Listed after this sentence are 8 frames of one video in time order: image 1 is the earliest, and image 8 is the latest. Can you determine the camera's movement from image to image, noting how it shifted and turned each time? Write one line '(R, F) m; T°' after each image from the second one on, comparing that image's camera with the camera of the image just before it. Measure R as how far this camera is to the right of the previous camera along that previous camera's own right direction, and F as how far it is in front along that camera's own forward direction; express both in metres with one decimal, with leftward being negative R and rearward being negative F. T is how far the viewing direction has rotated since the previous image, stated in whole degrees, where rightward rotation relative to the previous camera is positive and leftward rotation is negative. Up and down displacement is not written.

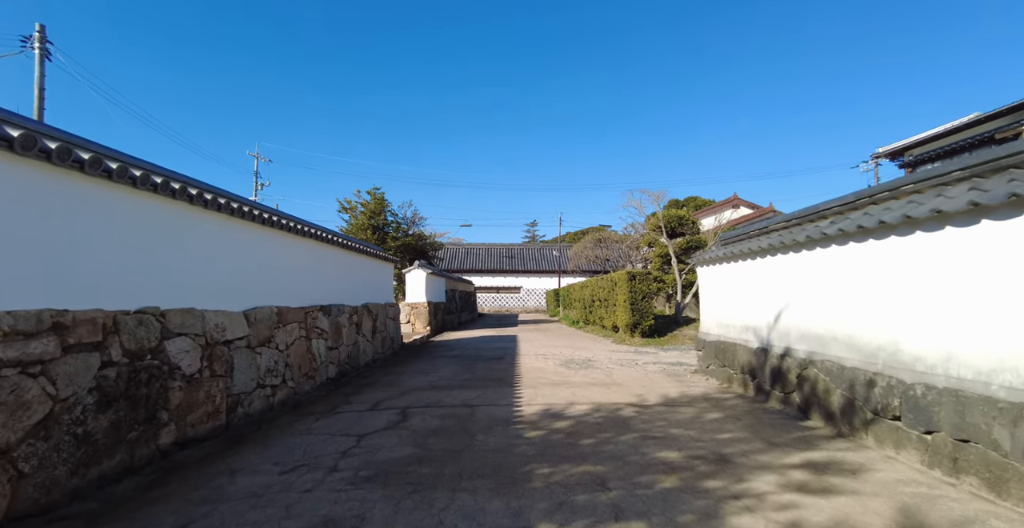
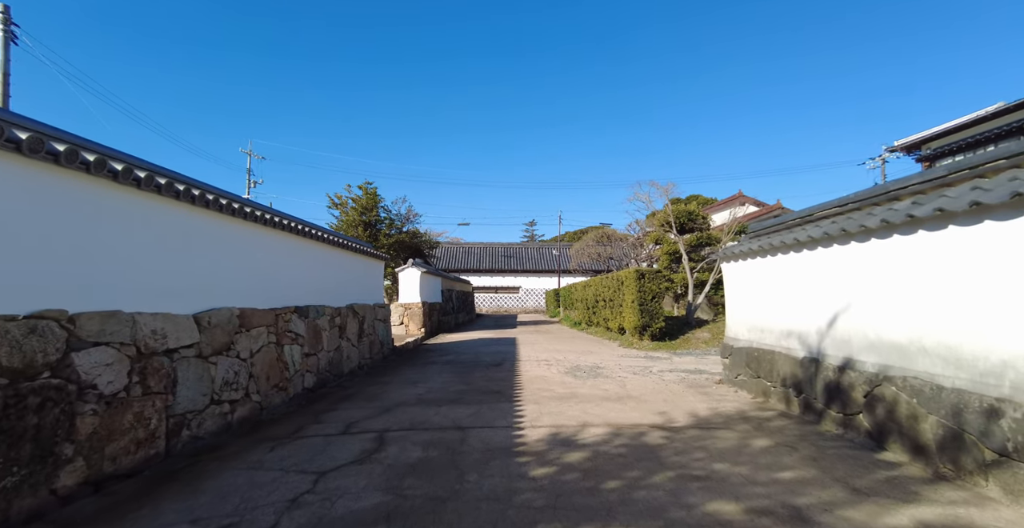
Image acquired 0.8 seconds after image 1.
(0.0, +0.8) m; 0°
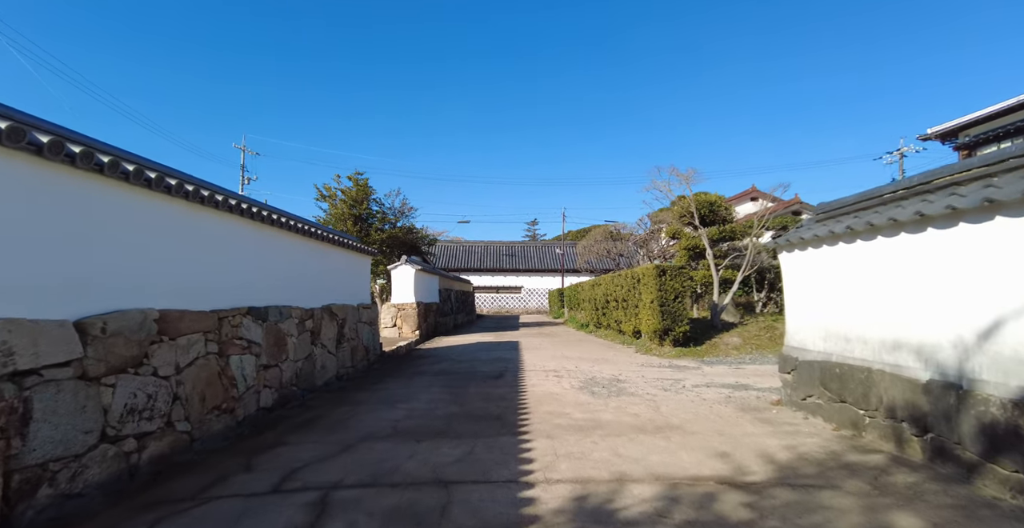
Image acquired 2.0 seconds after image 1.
(0.0, +1.2) m; 0°
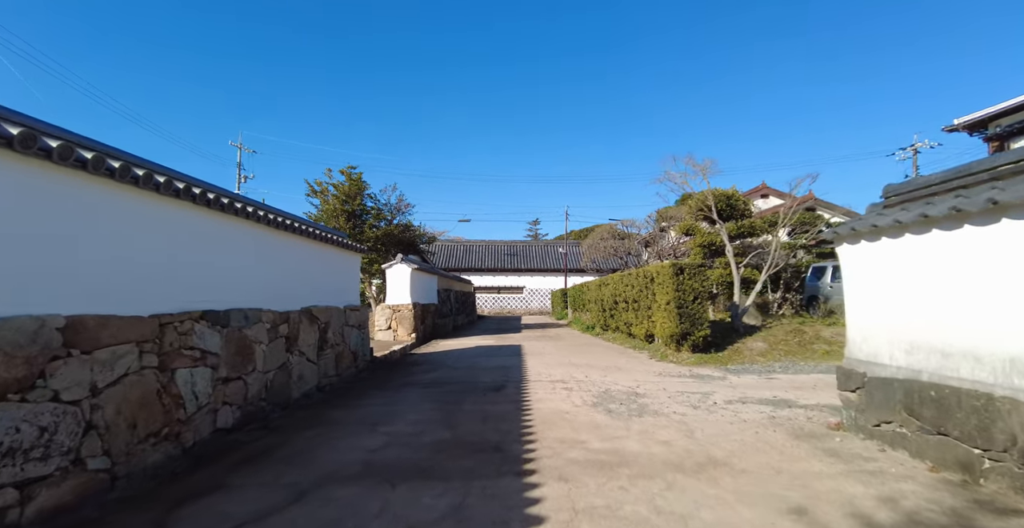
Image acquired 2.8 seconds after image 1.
(0.0, +0.8) m; 0°
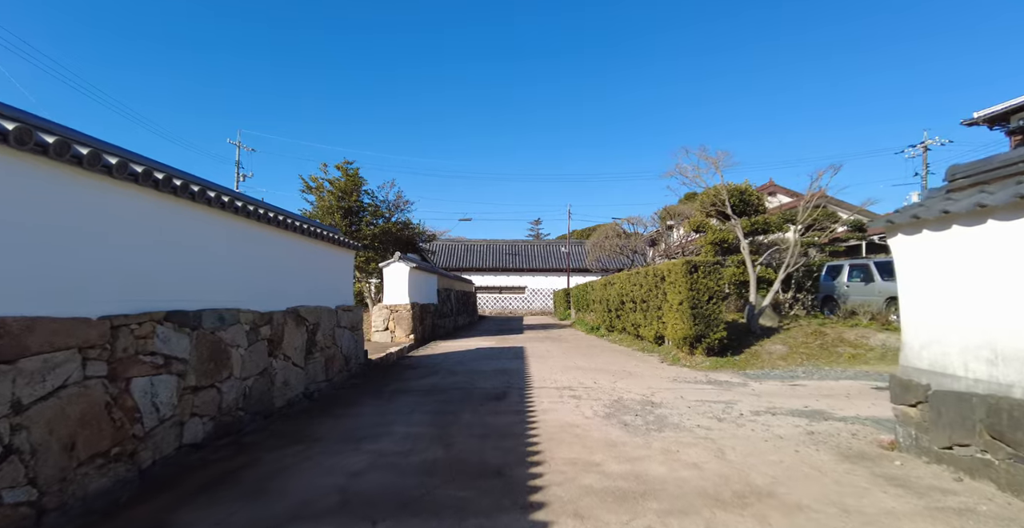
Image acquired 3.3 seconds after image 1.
(0.0, +0.5) m; 0°
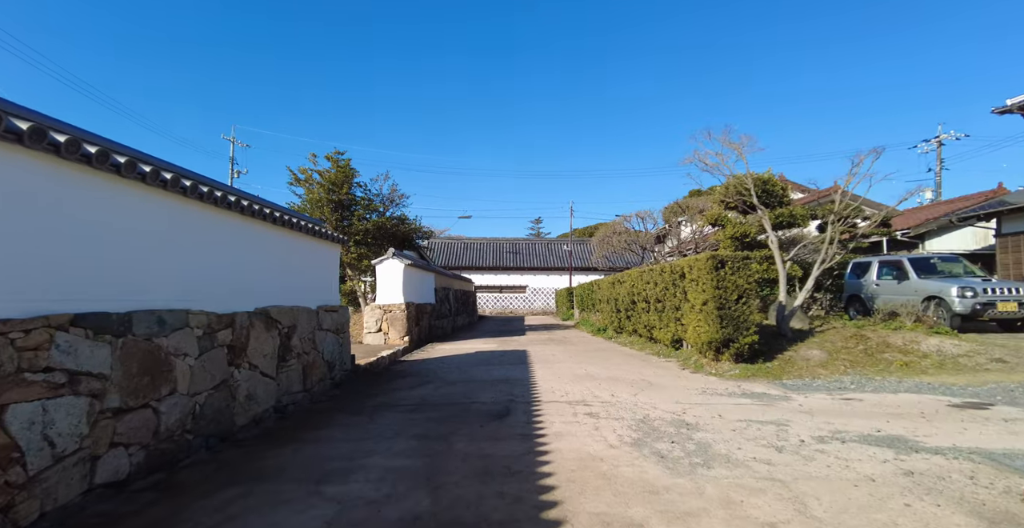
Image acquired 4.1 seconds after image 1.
(0.0, +0.9) m; 0°
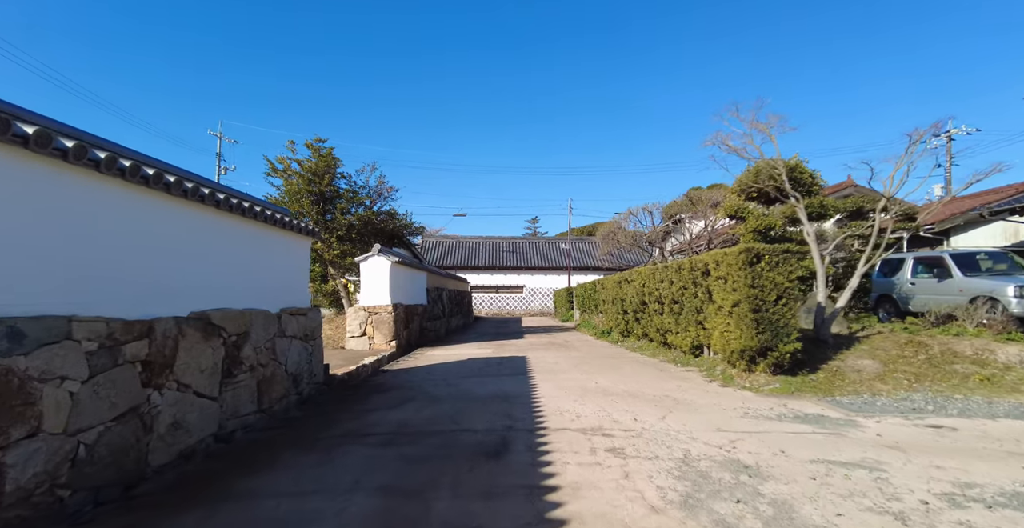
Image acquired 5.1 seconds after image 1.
(0.0, +1.1) m; 0°
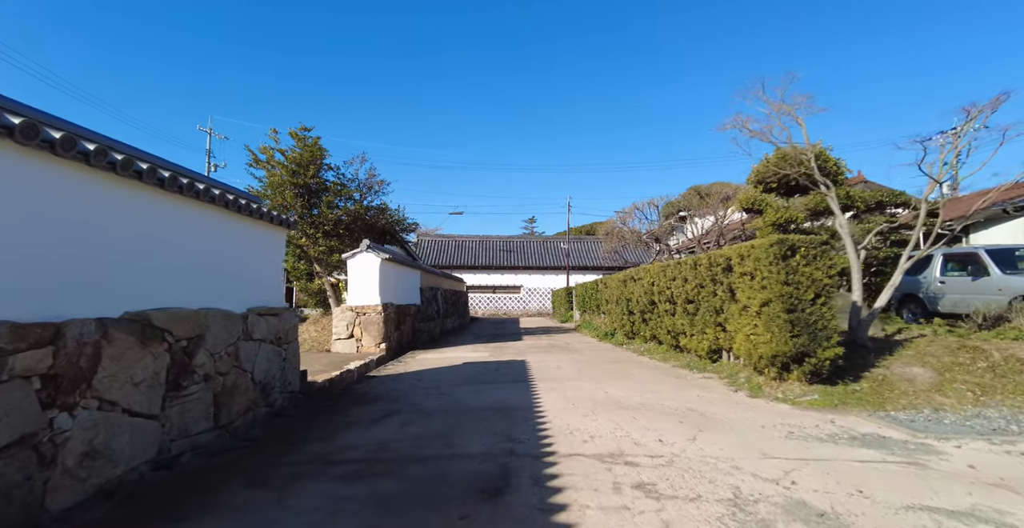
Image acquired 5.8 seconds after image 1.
(0.0, +0.8) m; 0°
